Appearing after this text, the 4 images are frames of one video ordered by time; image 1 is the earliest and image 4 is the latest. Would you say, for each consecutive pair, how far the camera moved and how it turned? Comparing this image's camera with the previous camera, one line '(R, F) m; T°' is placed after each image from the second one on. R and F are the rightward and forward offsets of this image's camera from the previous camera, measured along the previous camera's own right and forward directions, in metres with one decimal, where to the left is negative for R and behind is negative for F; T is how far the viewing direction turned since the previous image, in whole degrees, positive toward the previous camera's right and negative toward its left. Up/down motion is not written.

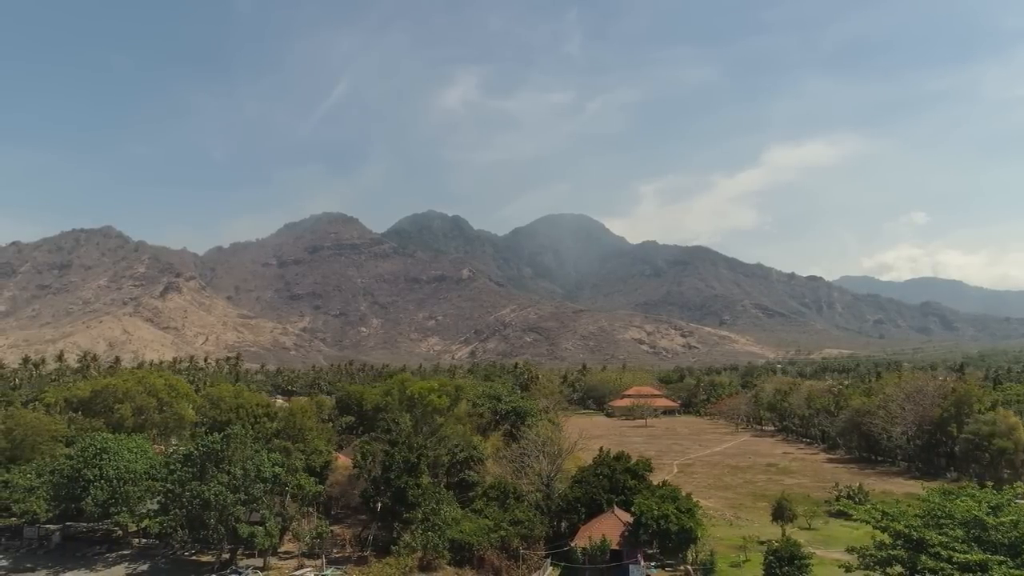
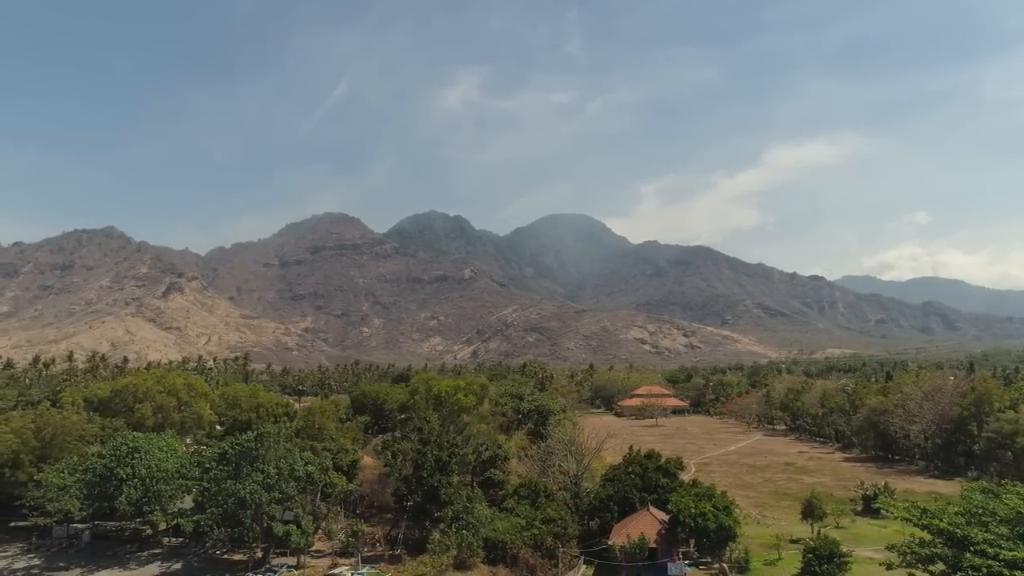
(-1.6, 0.0) m; 0°
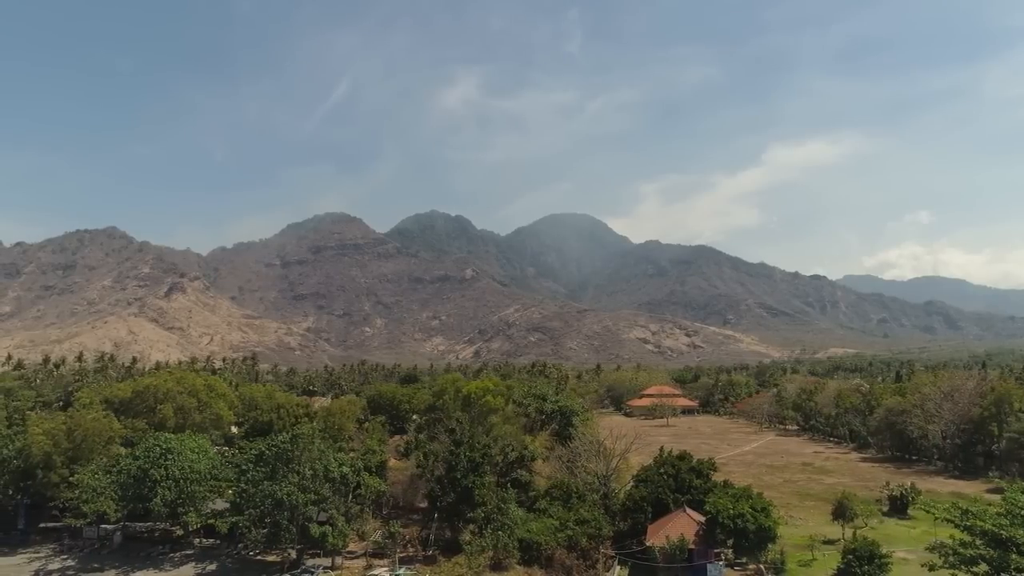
(-1.7, 0.0) m; 0°
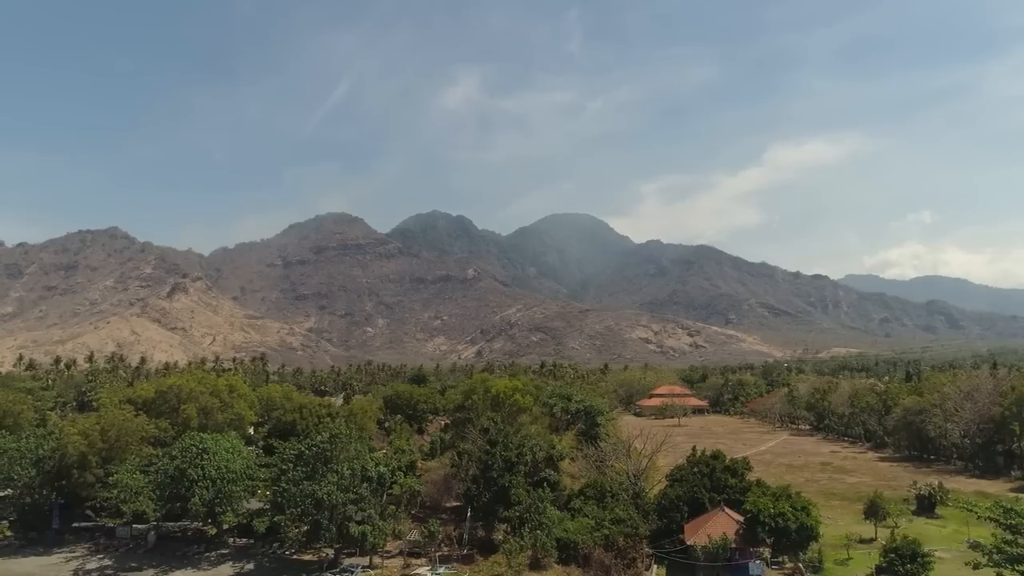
(-1.8, -0.1) m; 0°
